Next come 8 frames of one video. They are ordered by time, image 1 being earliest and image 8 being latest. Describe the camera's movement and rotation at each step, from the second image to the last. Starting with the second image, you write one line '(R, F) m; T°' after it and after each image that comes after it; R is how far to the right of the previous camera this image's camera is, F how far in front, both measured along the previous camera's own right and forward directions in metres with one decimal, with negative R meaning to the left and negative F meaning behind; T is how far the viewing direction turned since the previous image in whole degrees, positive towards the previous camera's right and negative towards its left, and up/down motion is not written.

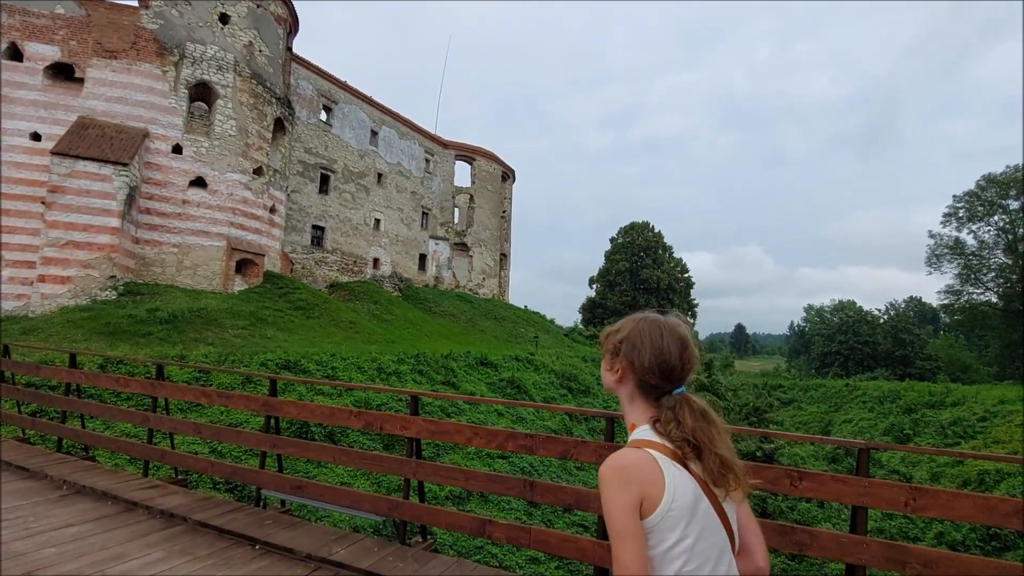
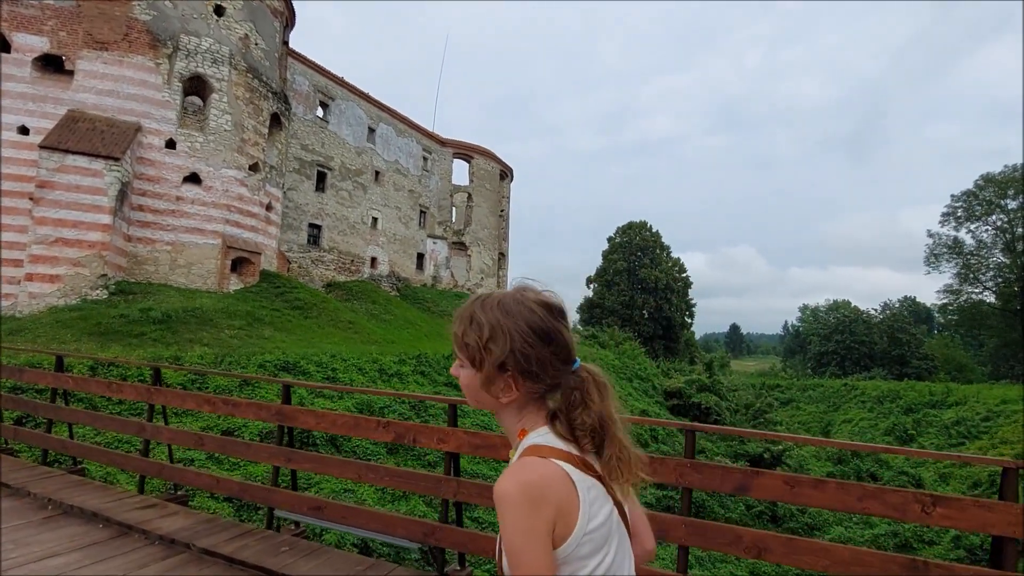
(-0.2, +0.3) m; +1°
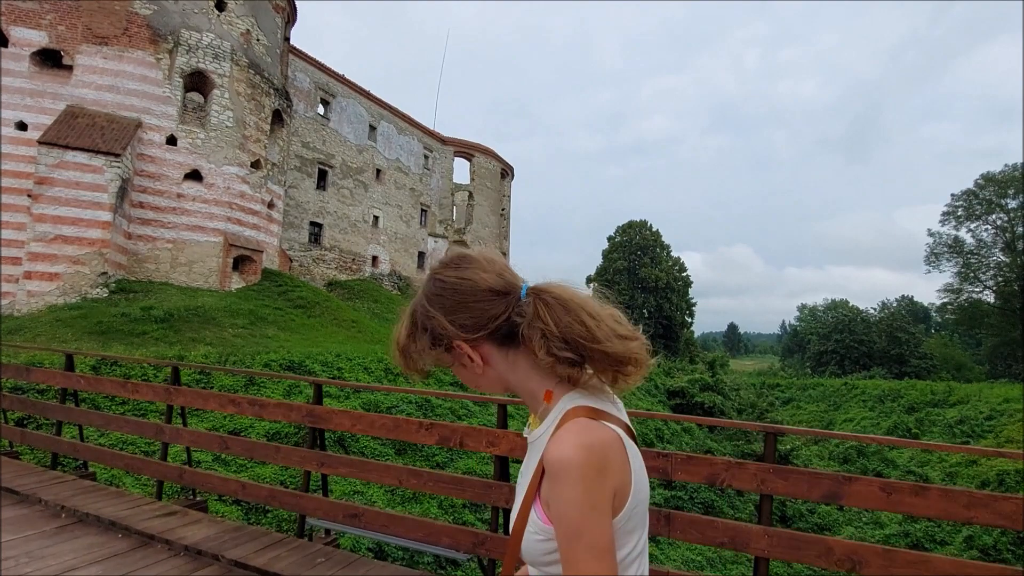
(-0.2, +0.2) m; 0°
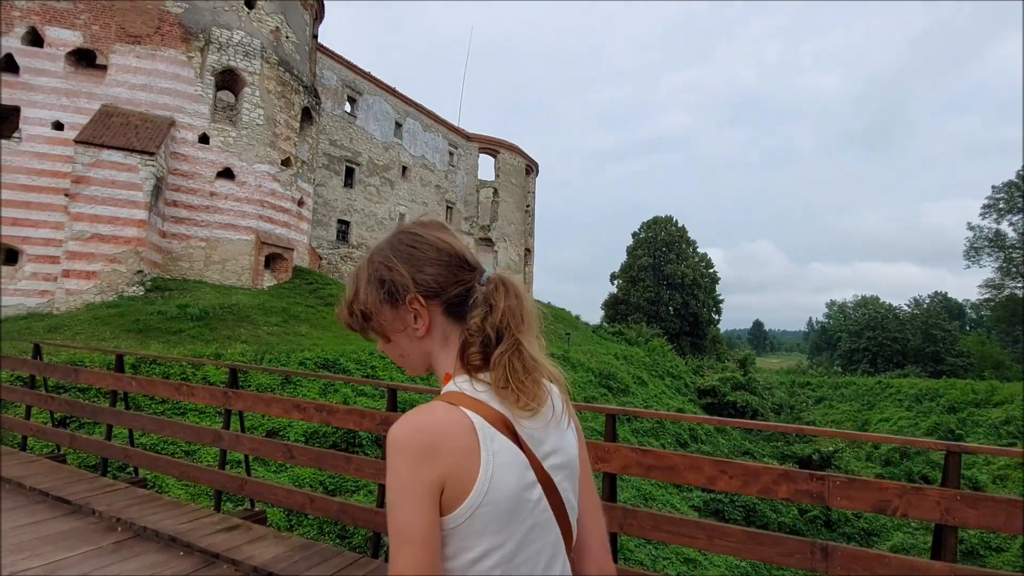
(-0.3, +0.2) m; -2°
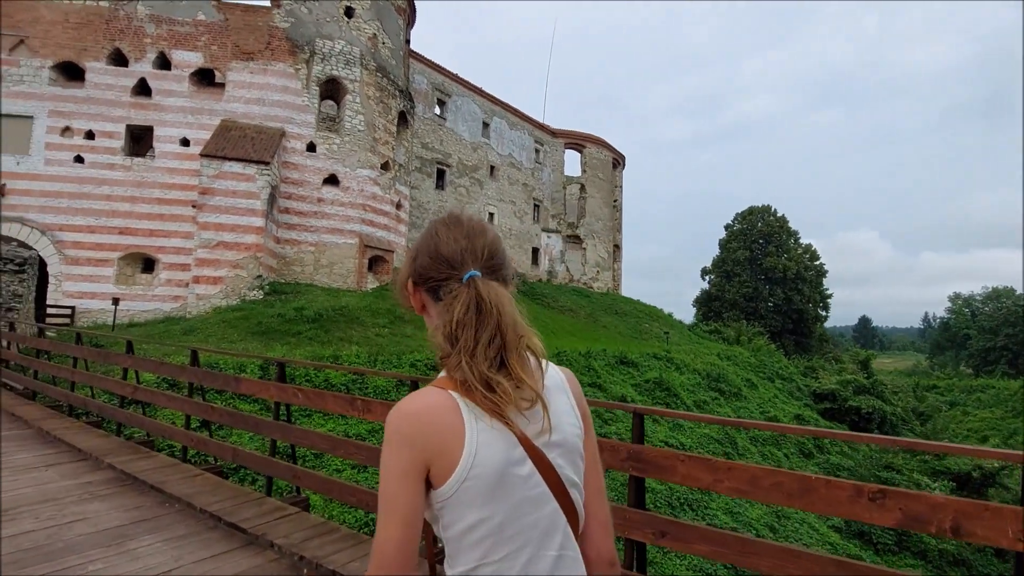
(-0.6, +0.4) m; -8°
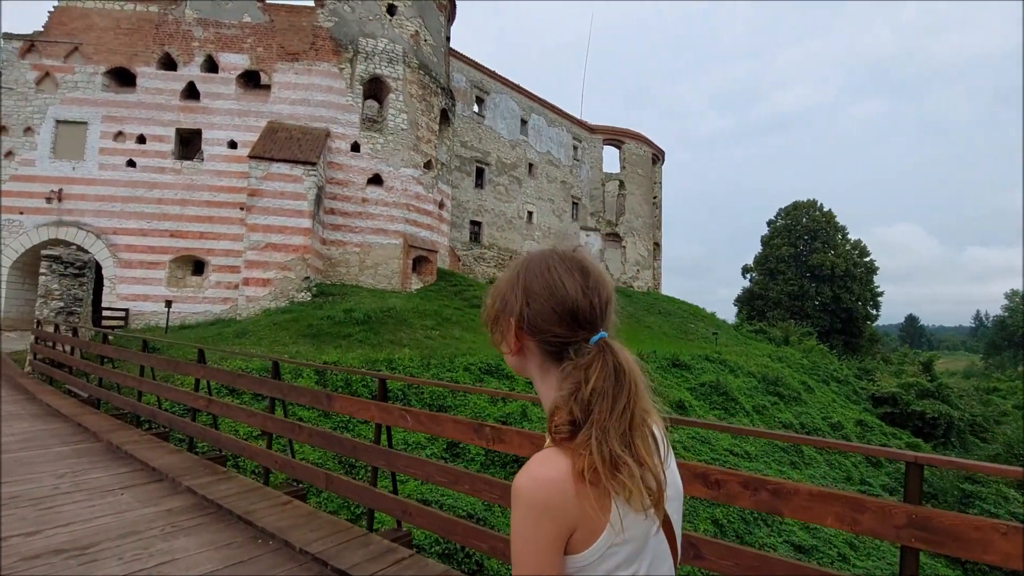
(-0.5, +0.4) m; -3°
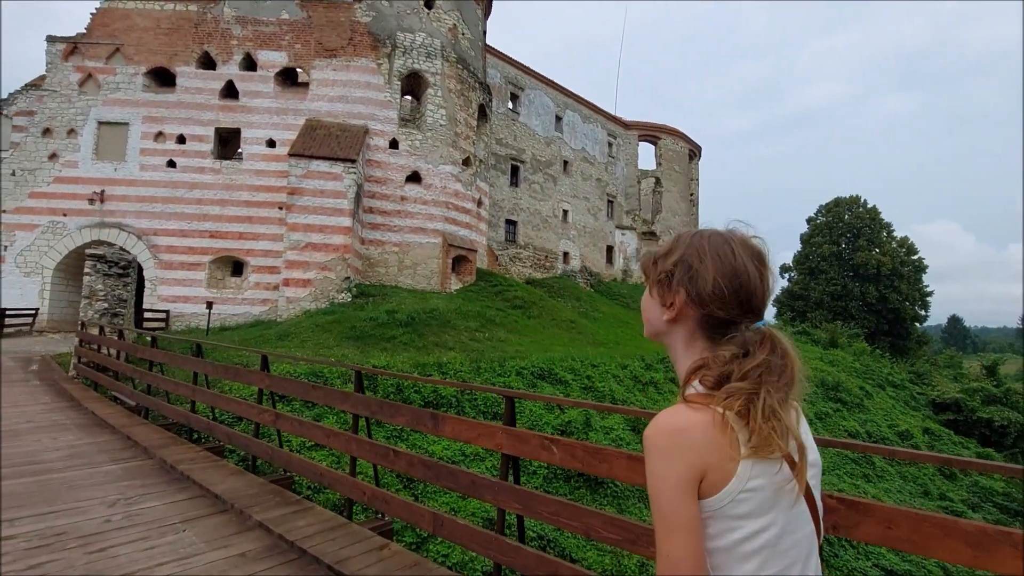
(-0.5, +0.5) m; -3°
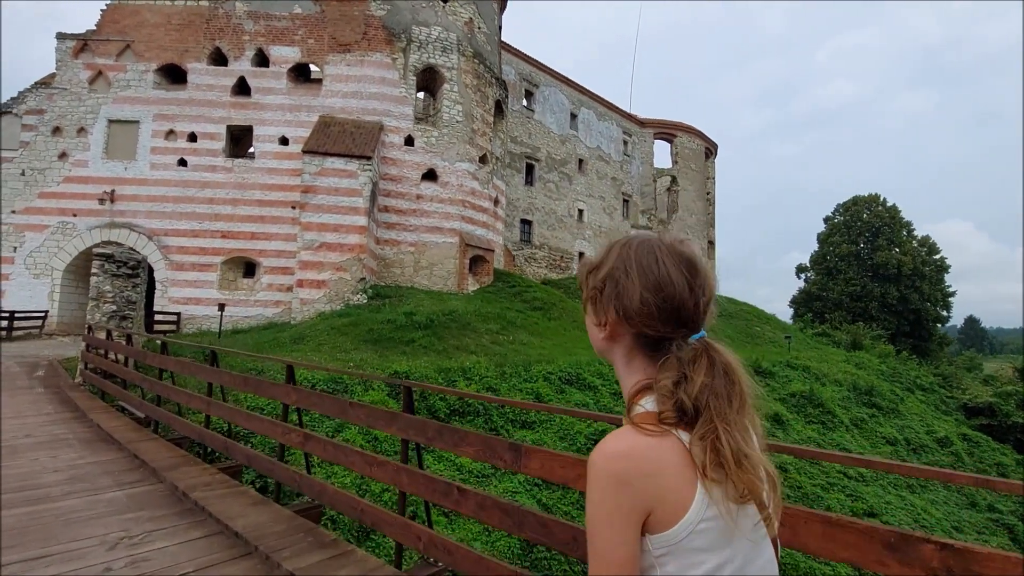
(-0.3, +0.4) m; -1°
